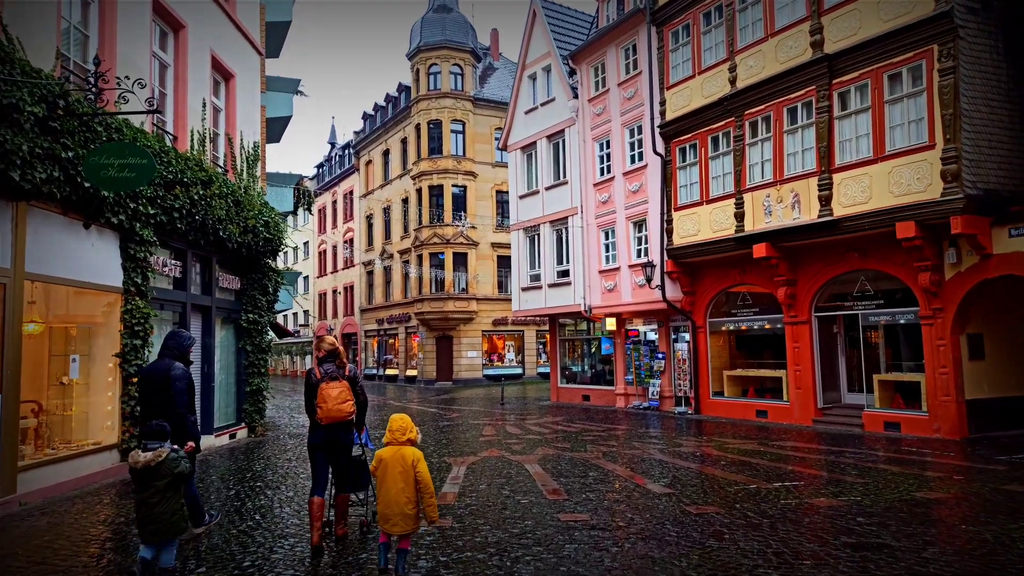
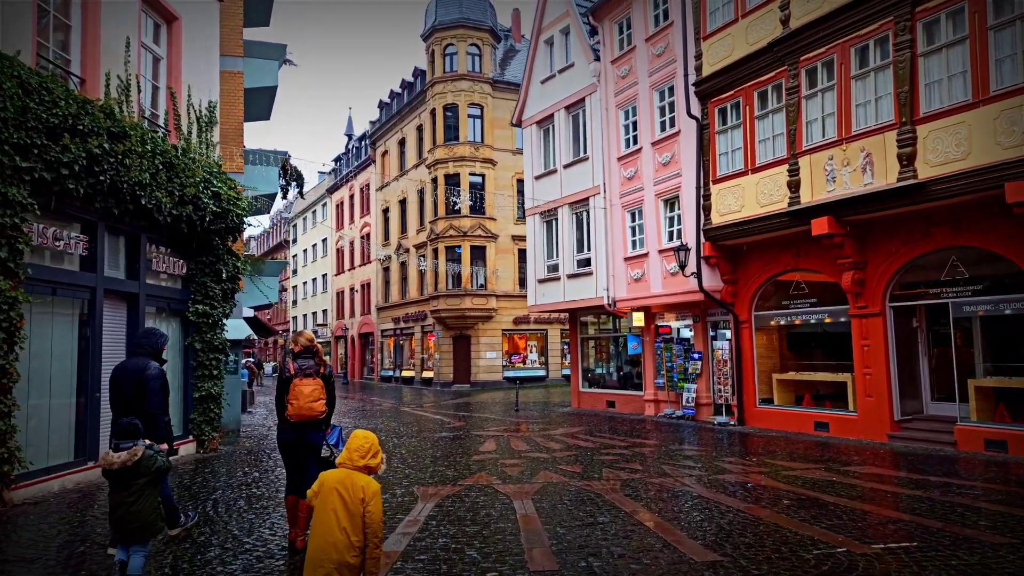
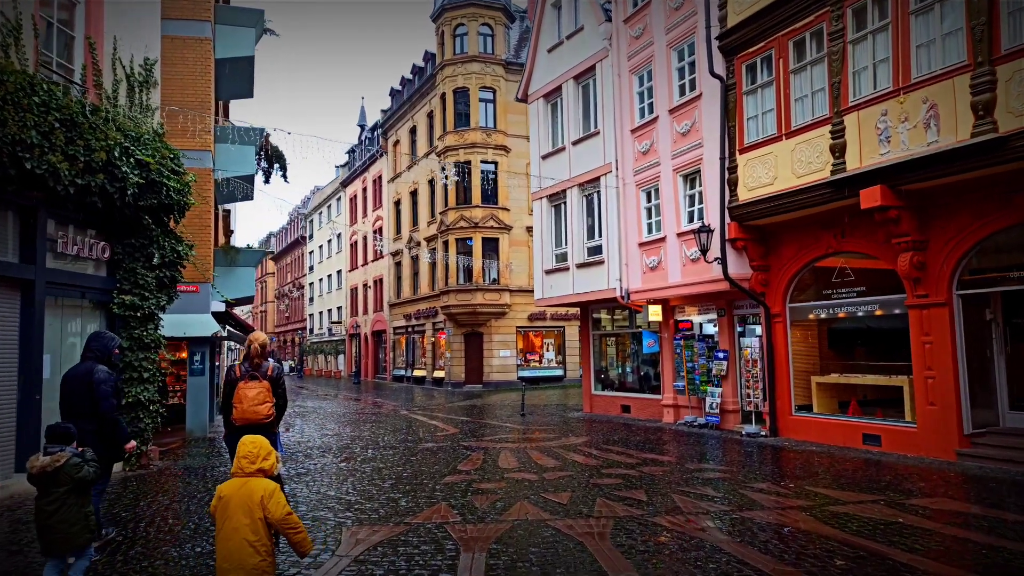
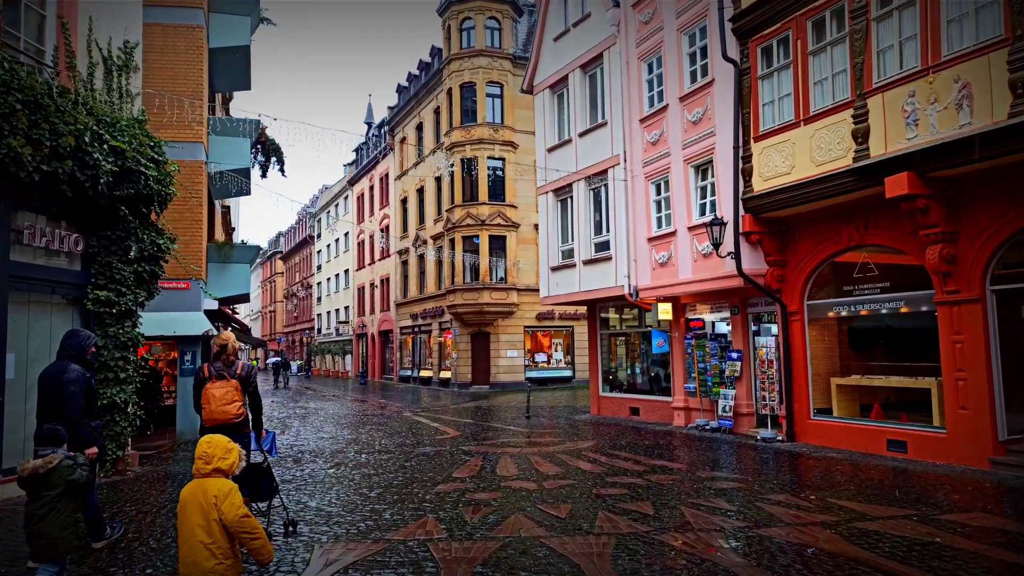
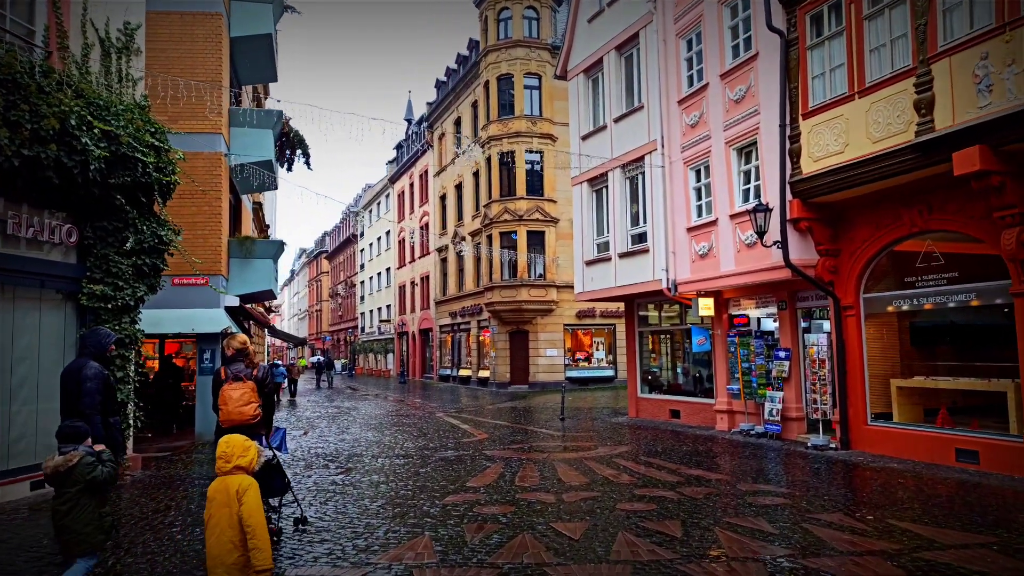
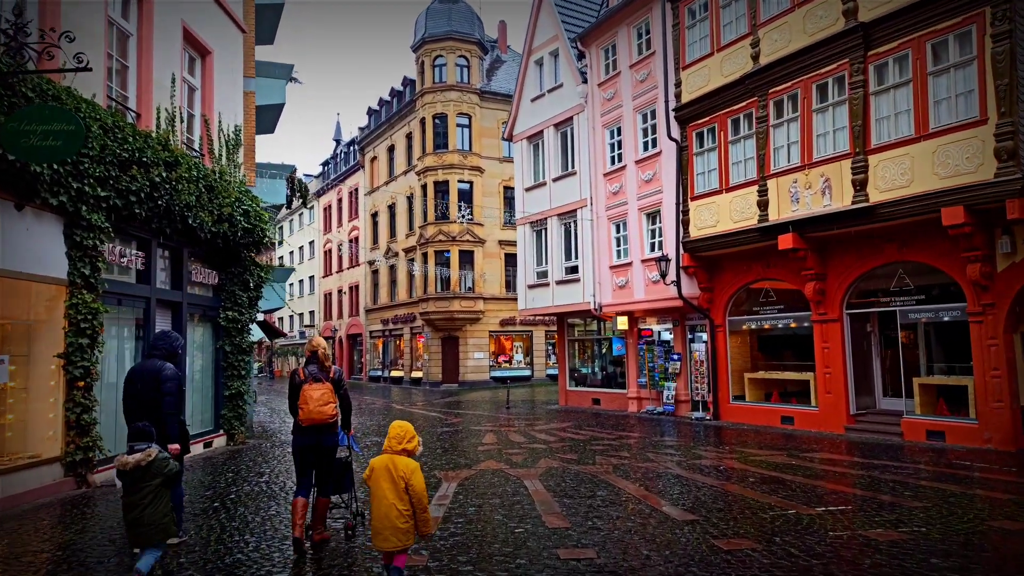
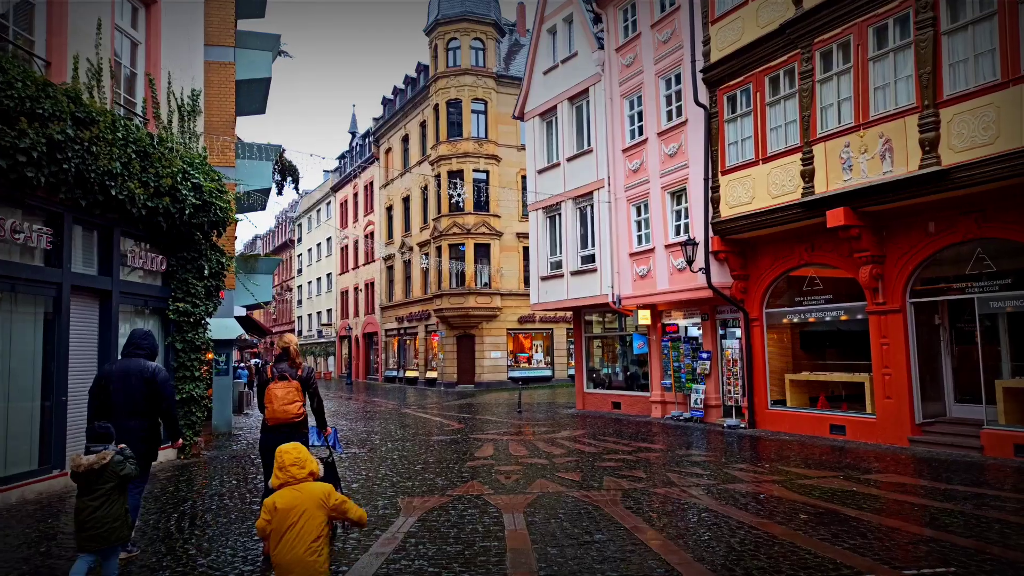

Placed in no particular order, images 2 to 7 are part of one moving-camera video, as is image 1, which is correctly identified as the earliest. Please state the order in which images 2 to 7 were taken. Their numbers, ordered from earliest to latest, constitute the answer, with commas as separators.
6, 2, 7, 3, 4, 5
